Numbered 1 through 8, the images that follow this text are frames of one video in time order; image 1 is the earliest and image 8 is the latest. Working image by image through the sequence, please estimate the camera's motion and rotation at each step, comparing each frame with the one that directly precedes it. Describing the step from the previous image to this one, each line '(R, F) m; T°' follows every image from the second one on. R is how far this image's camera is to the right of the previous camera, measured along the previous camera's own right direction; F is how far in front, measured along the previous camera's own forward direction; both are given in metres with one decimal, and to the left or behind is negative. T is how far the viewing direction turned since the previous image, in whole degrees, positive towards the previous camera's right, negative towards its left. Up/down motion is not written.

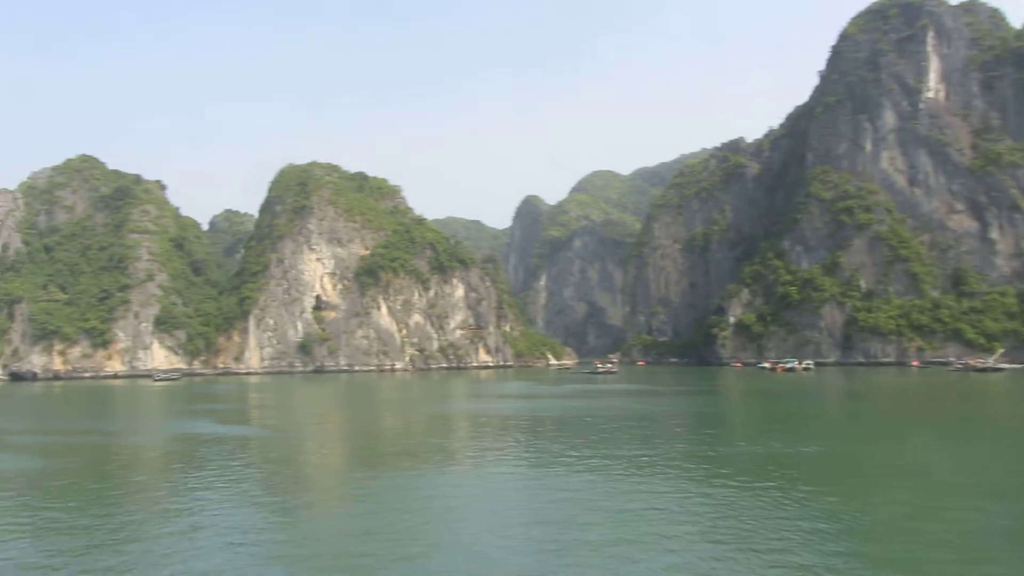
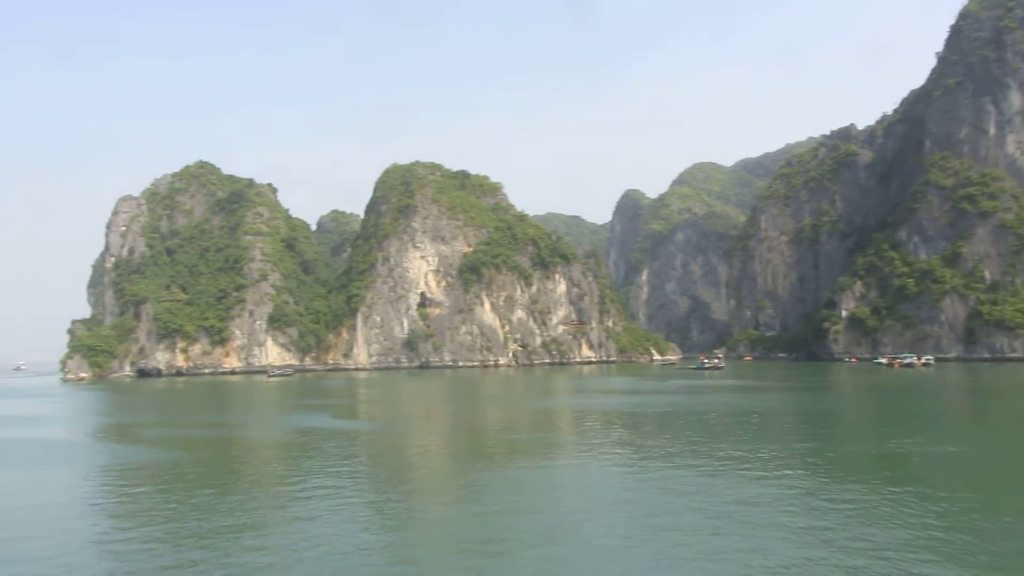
(-0.1, 0.0) m; -6°
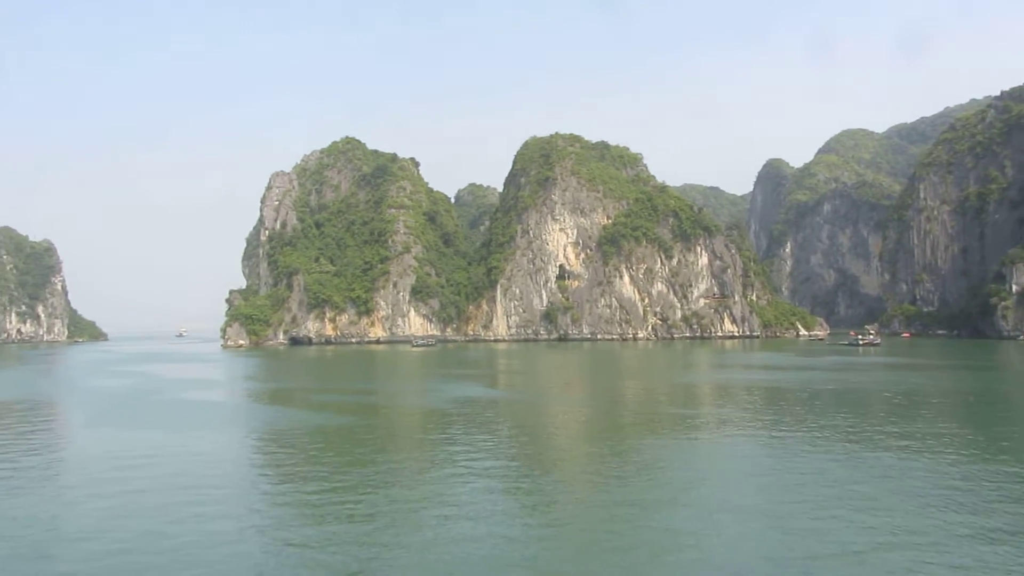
(-0.3, +0.1) m; -9°
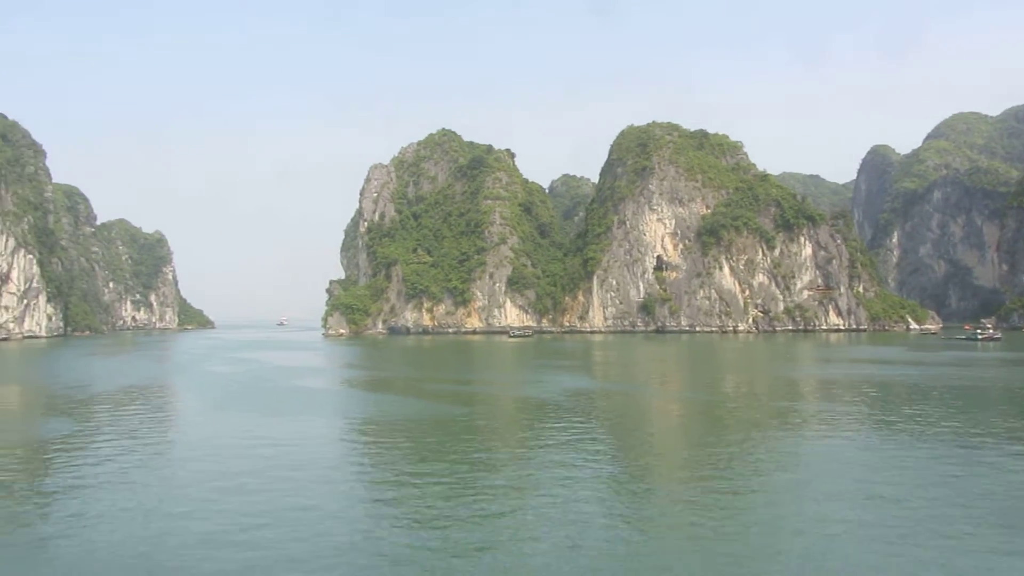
(-0.3, +0.1) m; -6°
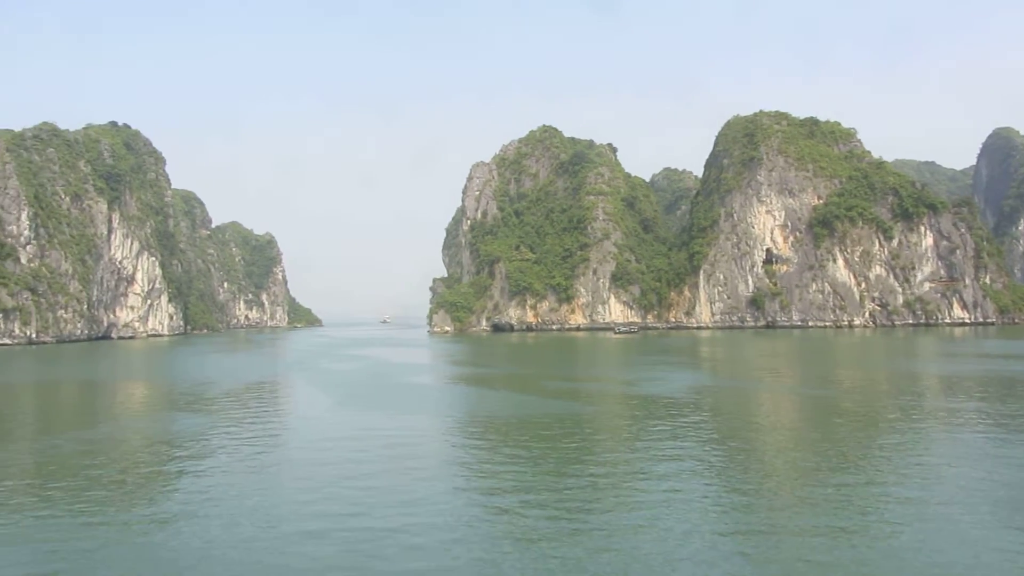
(-0.3, +0.2) m; -6°
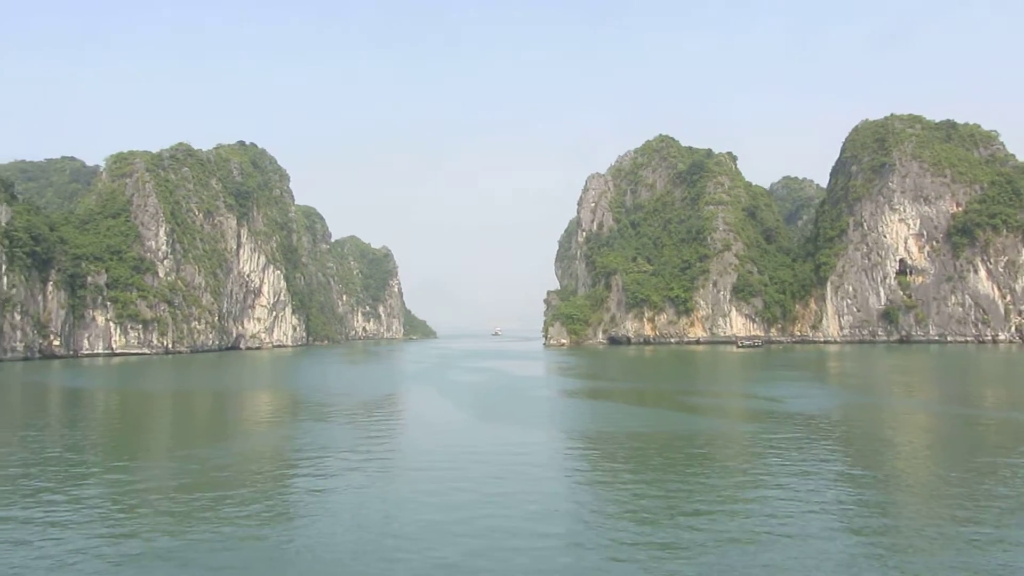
(-0.4, +0.4) m; -7°
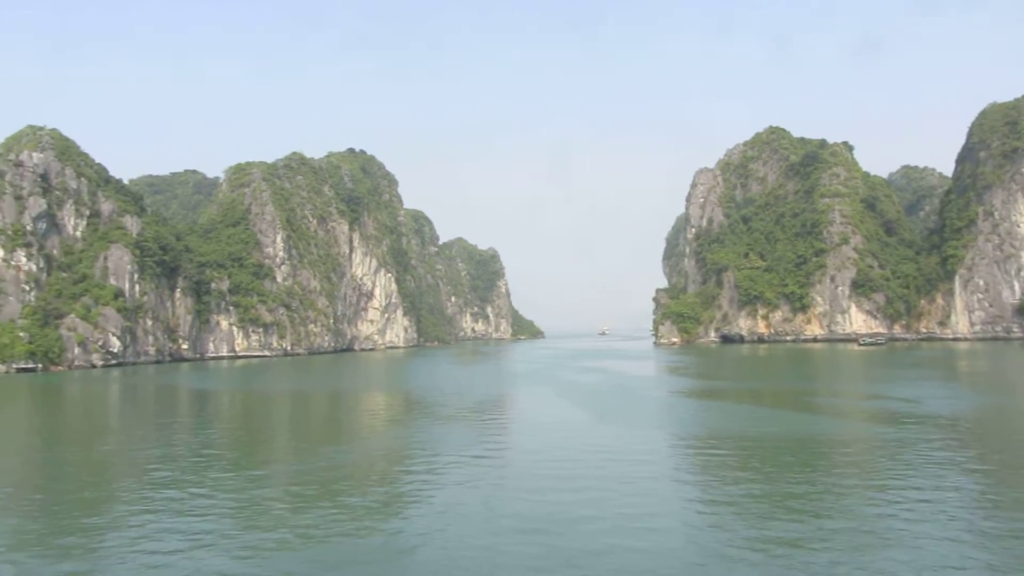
(-0.1, +0.1) m; -7°
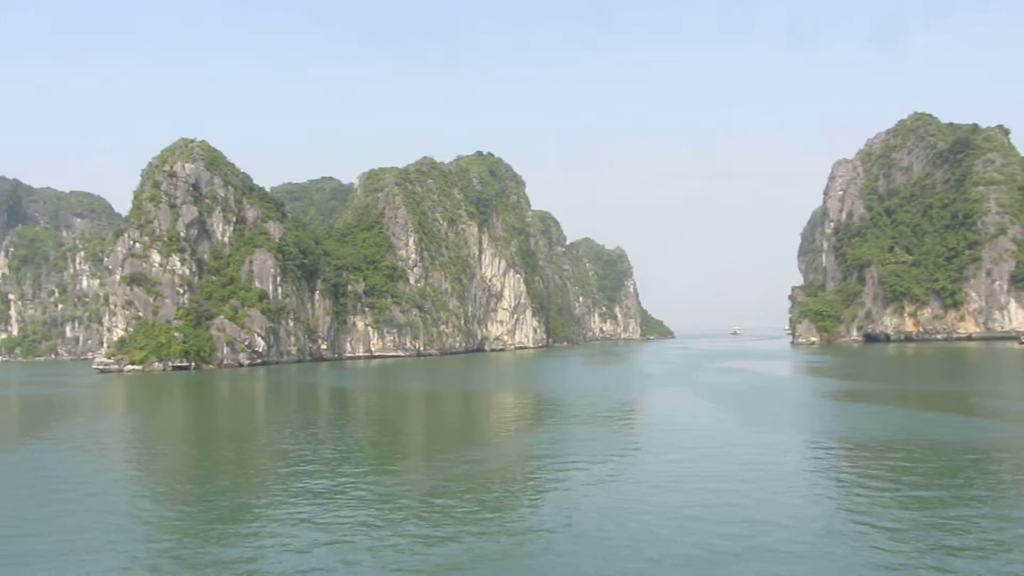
(-0.1, +0.2) m; -8°
